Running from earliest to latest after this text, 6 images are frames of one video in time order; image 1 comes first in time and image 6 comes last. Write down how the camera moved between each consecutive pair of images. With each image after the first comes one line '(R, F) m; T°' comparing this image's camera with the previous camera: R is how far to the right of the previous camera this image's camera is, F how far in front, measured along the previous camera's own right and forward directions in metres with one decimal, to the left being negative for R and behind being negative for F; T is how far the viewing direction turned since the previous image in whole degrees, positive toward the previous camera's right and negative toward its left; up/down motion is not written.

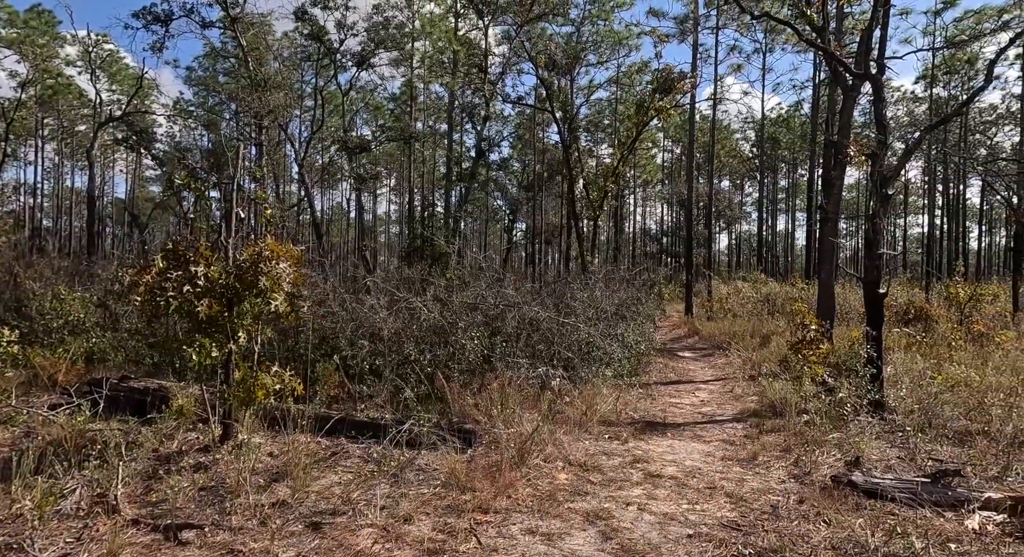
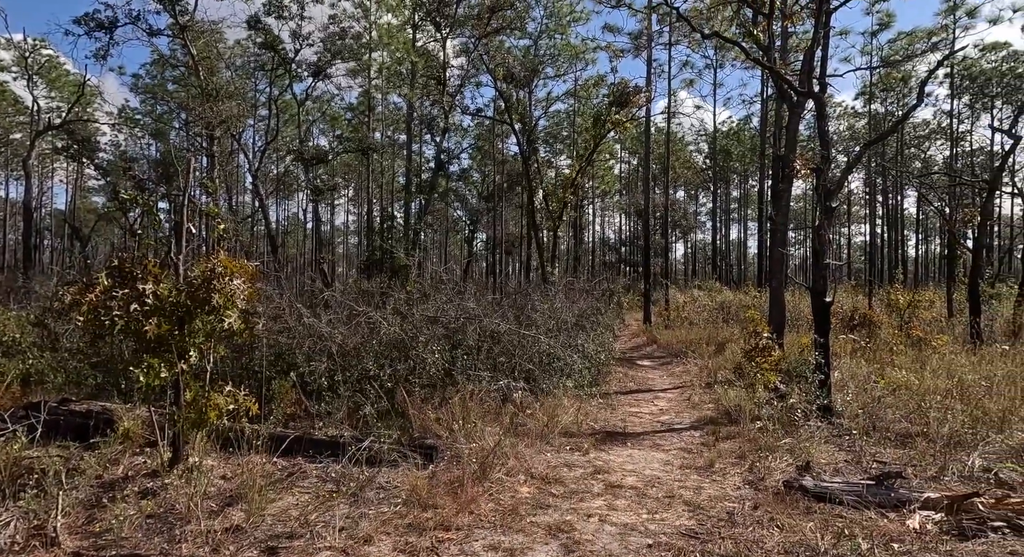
(0.0, -0.1) m; +3°
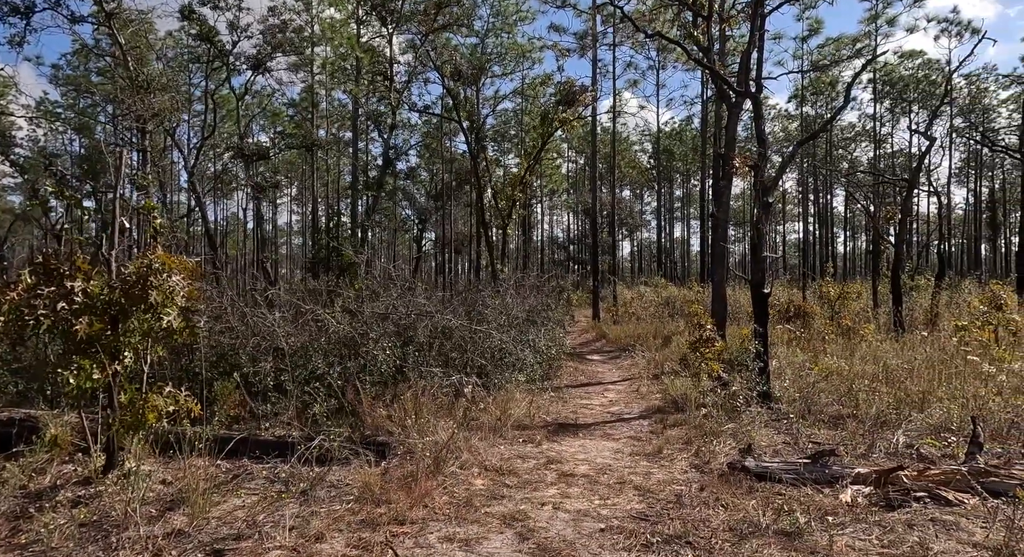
(0.0, -0.1) m; +4°
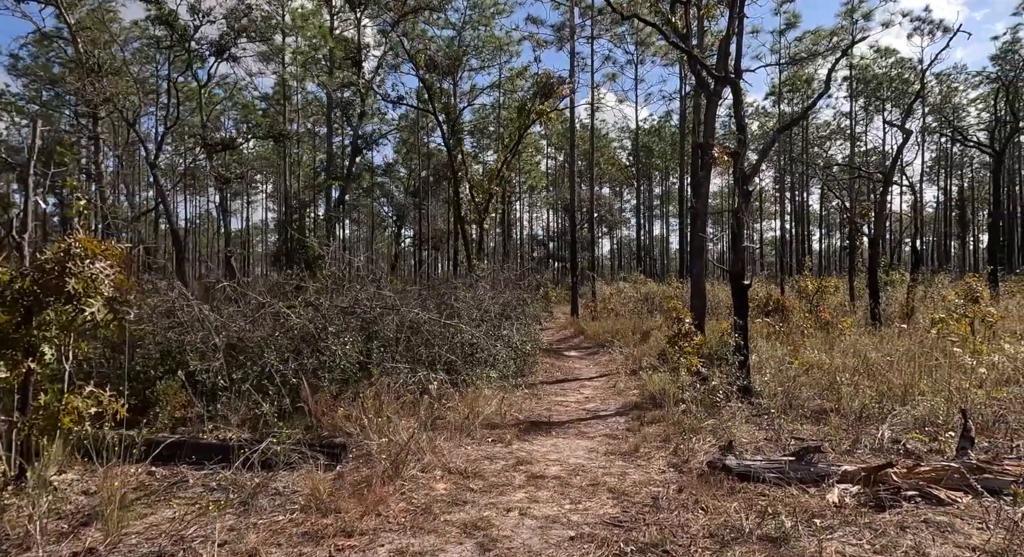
(+0.1, +0.3) m; +2°
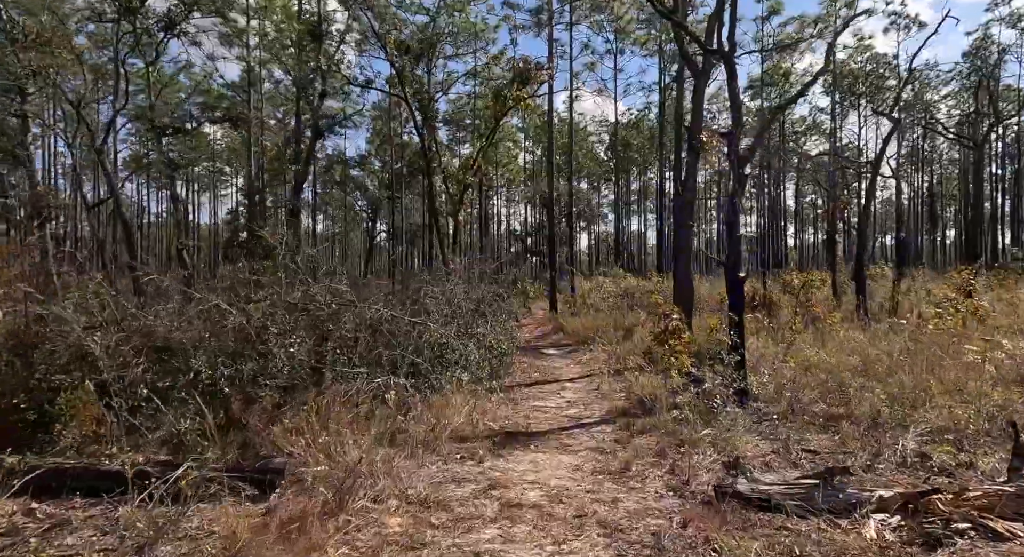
(0.0, +0.7) m; +2°
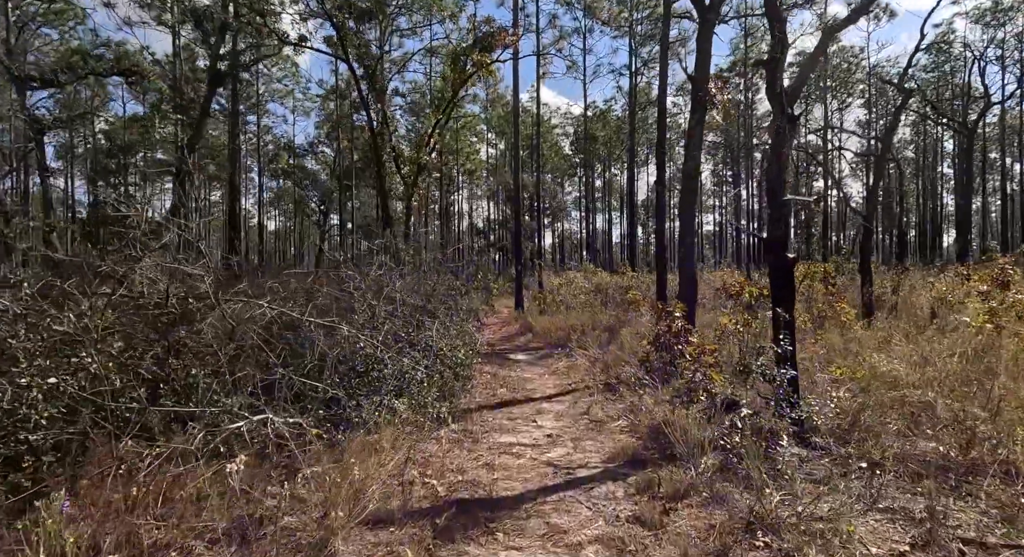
(0.0, +2.1) m; +3°
